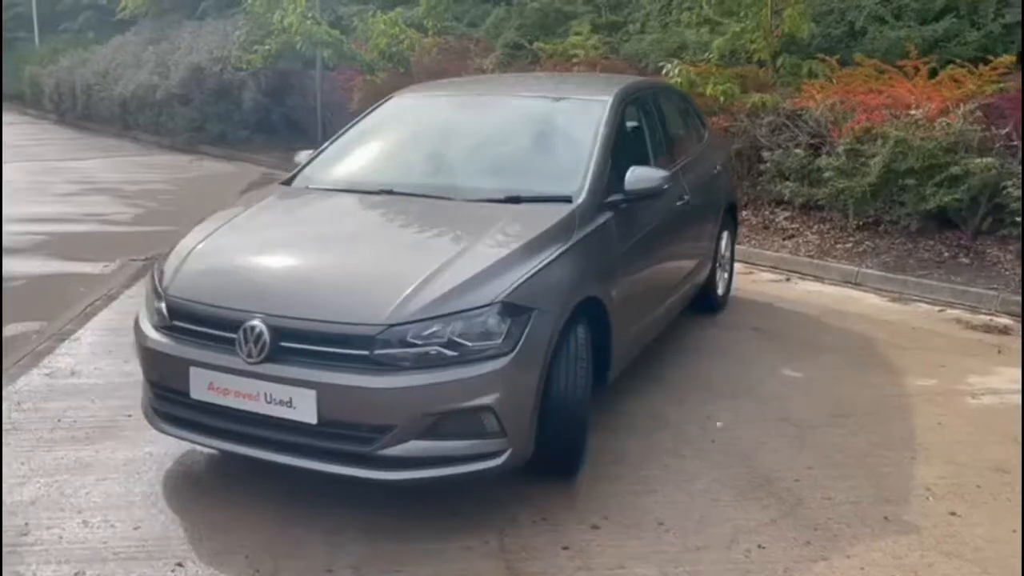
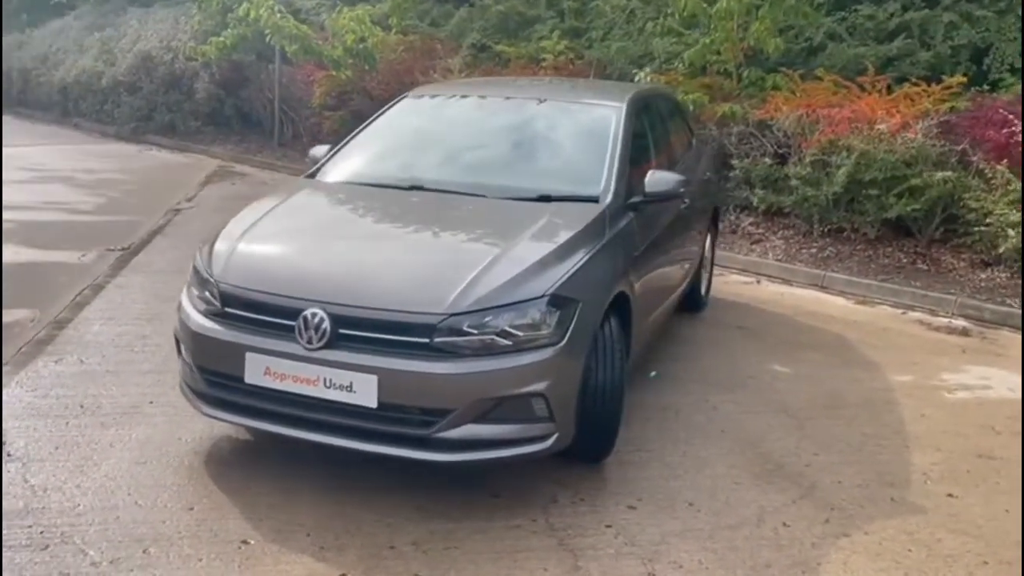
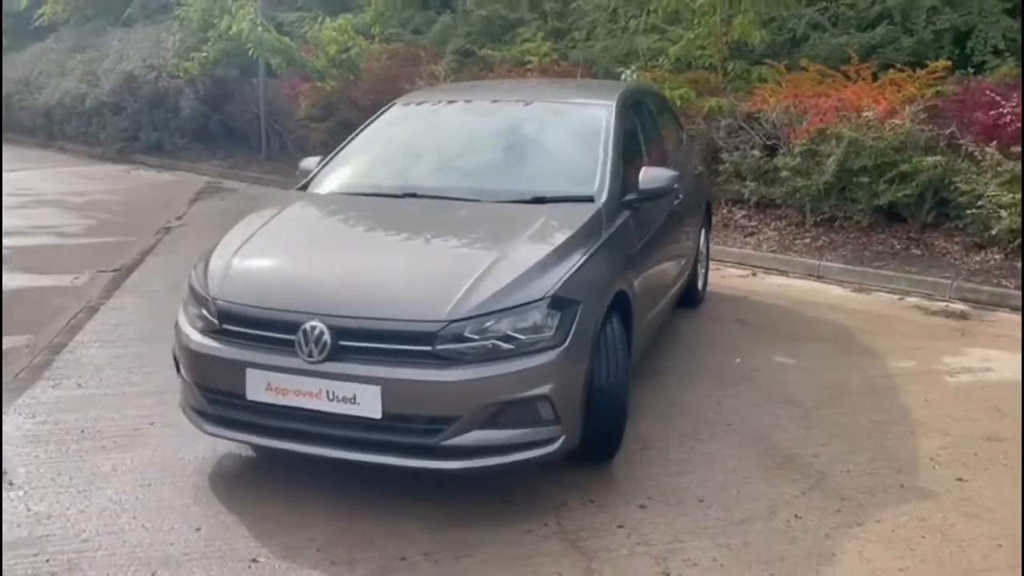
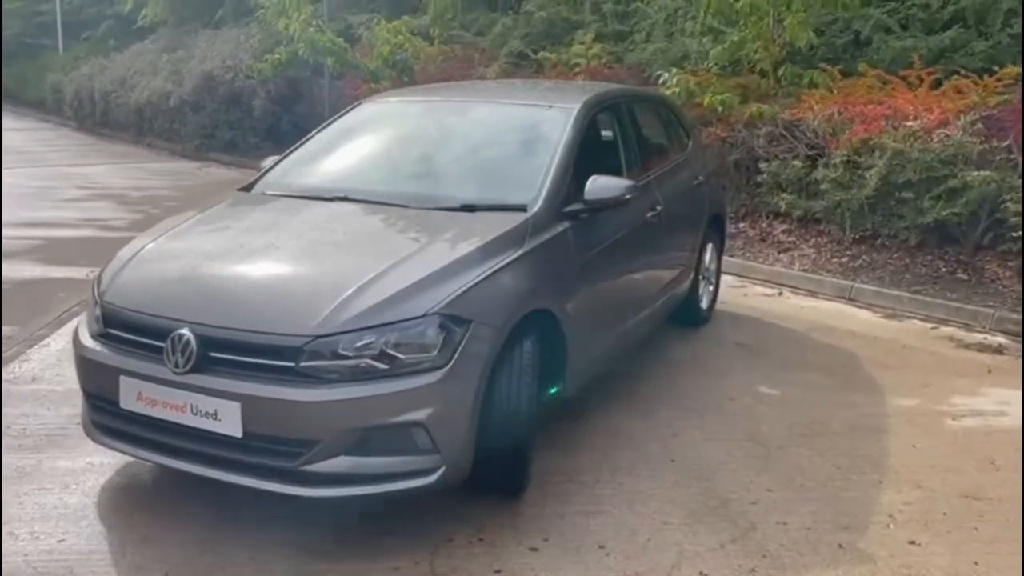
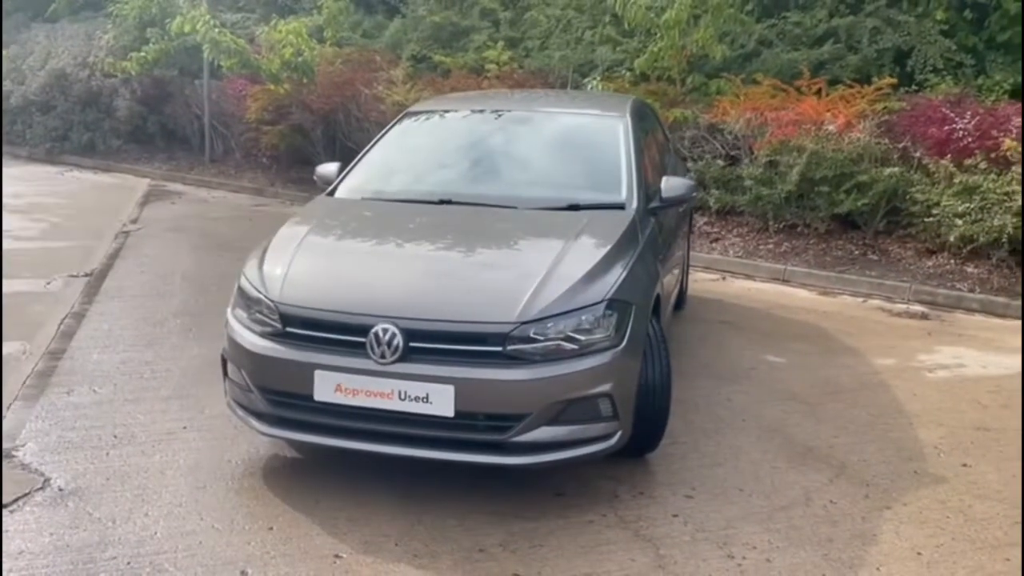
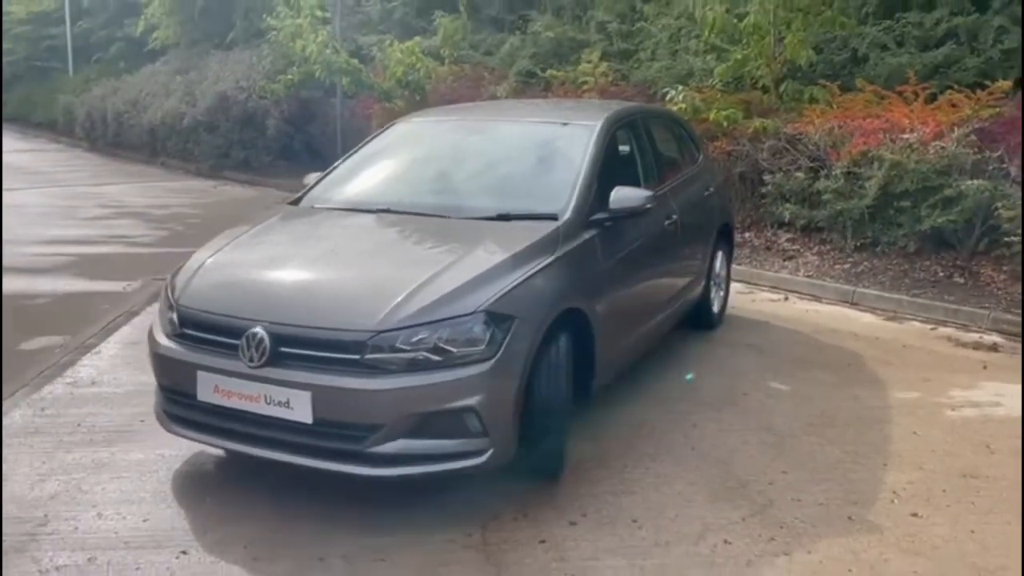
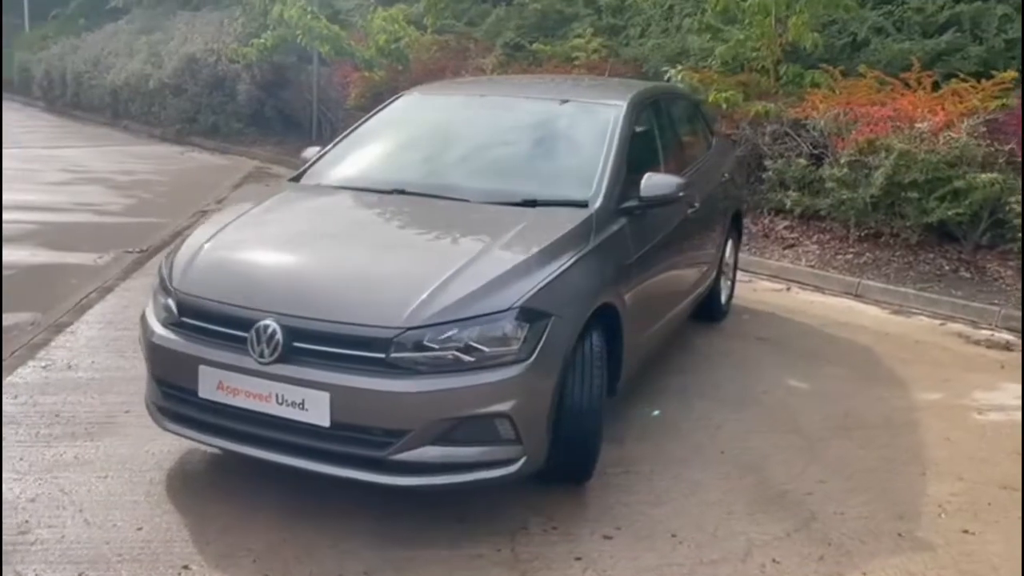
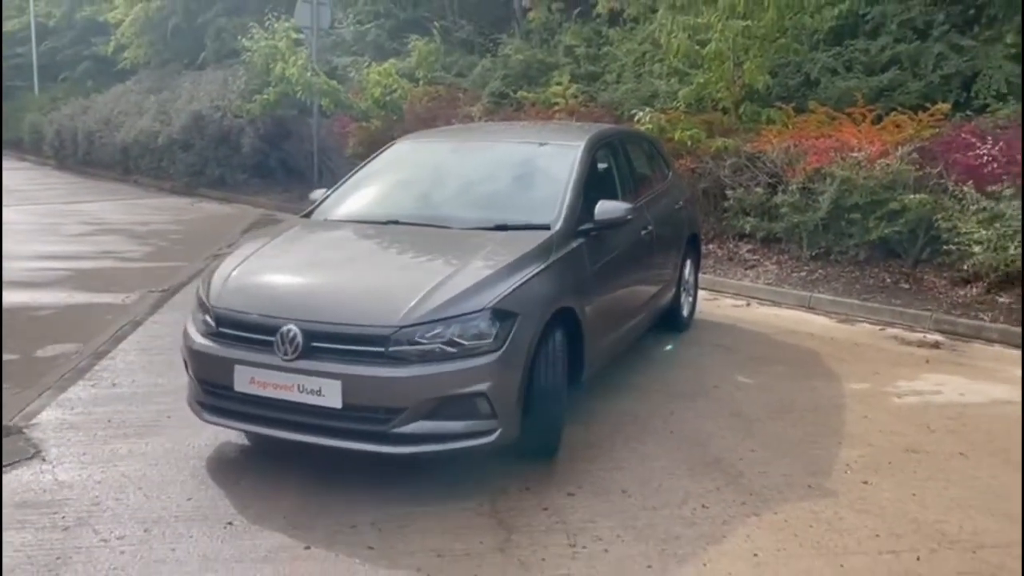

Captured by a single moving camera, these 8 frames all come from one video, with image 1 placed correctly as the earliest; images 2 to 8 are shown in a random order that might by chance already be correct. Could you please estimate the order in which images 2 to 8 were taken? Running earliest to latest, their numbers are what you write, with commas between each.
3, 5, 2, 7, 4, 6, 8
